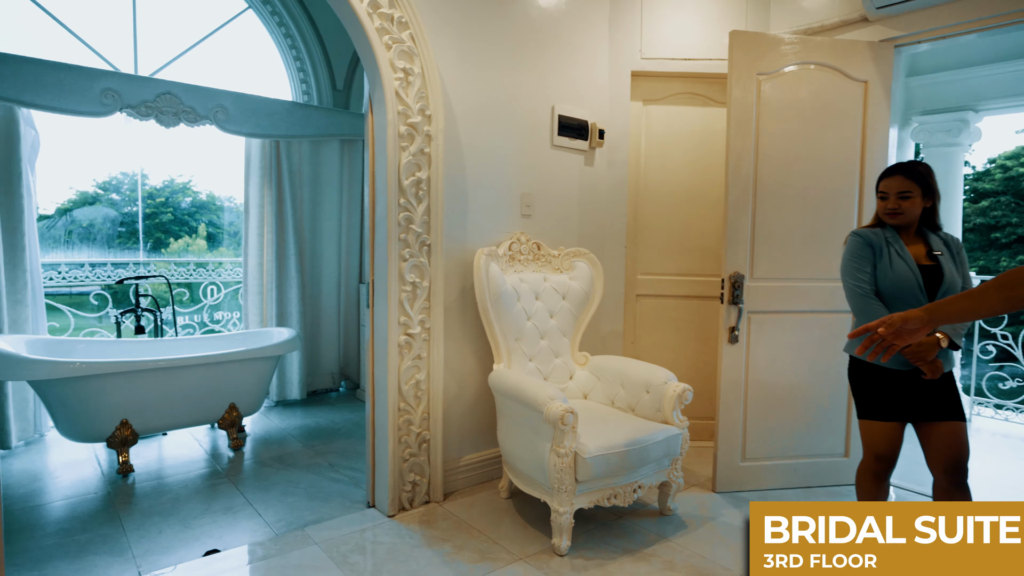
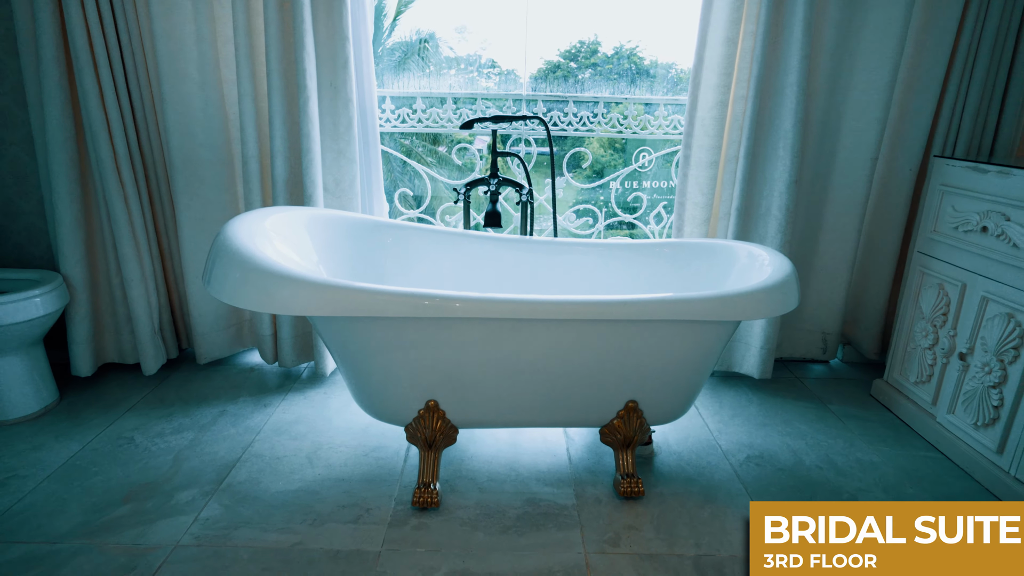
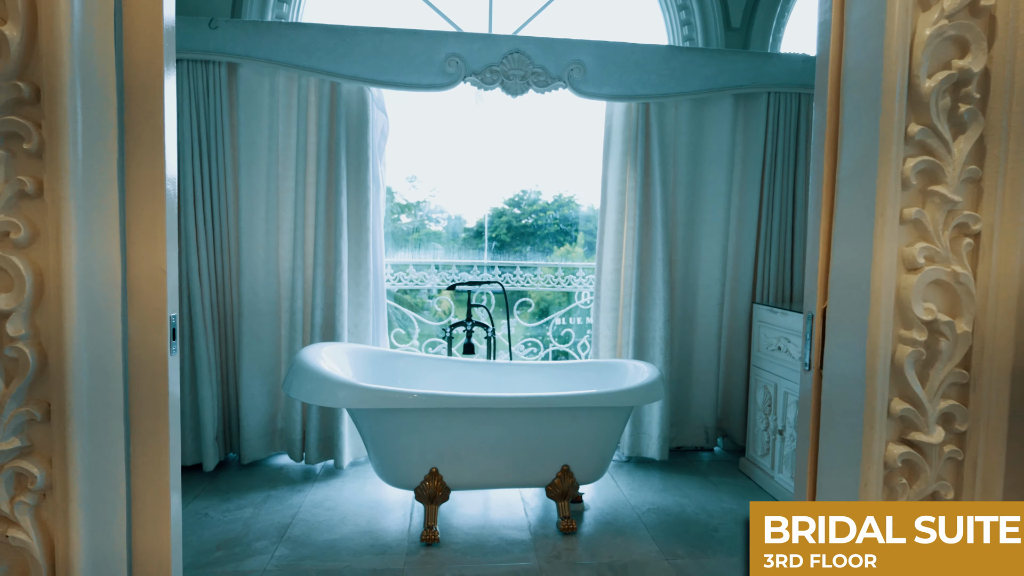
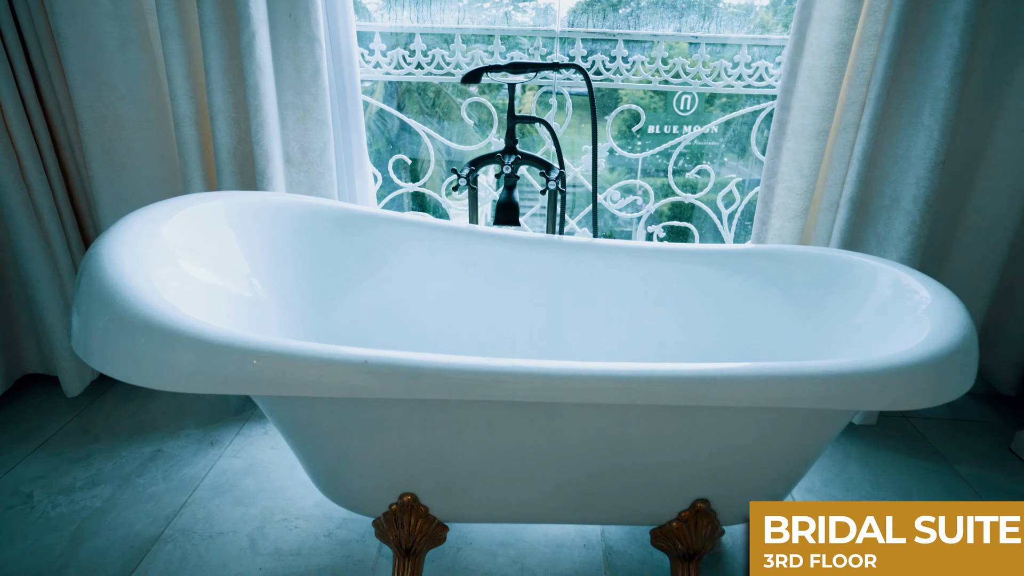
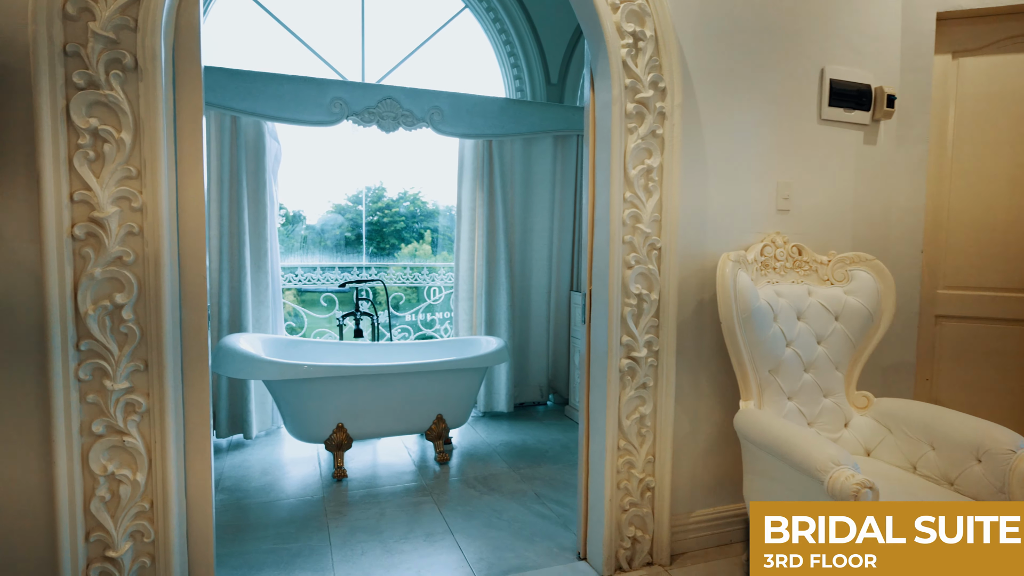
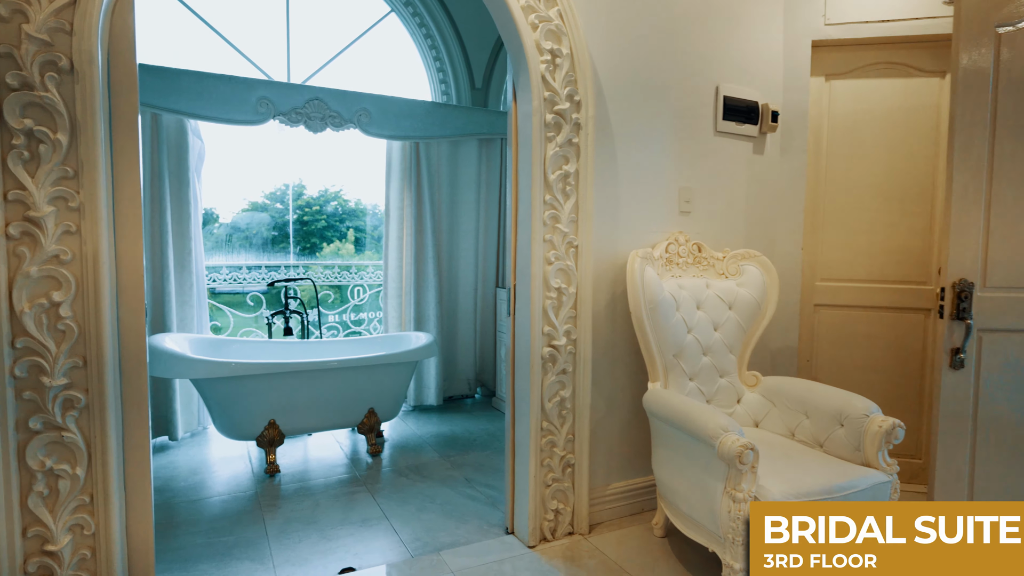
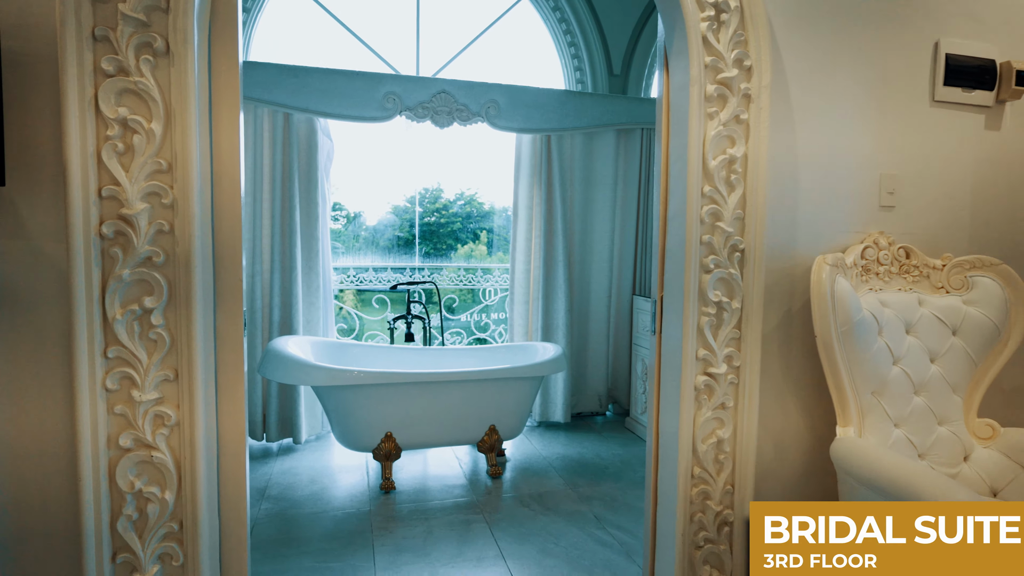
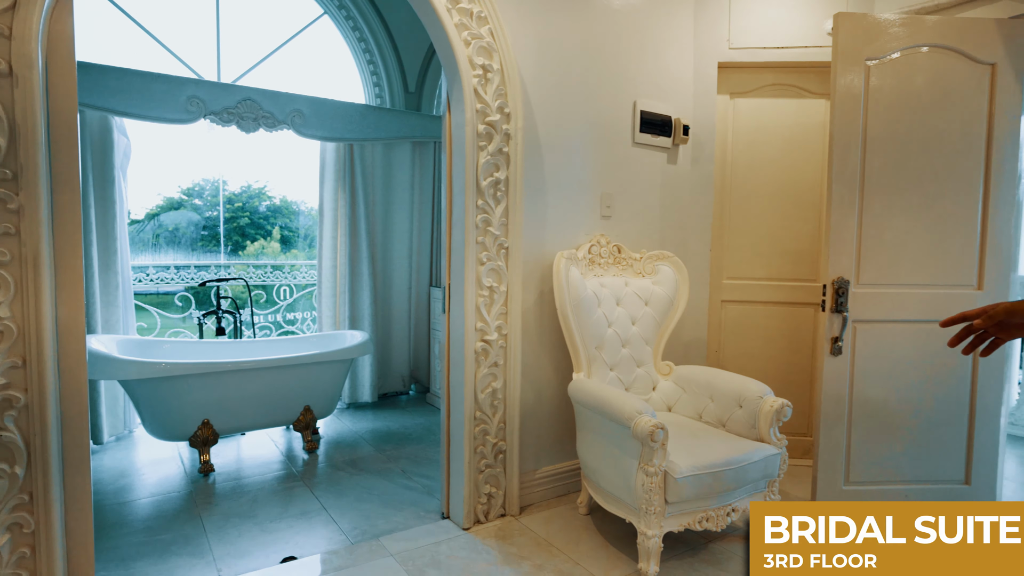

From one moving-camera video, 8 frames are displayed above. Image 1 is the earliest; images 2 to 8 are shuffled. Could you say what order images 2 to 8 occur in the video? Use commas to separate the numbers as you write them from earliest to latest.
8, 6, 5, 7, 3, 2, 4
